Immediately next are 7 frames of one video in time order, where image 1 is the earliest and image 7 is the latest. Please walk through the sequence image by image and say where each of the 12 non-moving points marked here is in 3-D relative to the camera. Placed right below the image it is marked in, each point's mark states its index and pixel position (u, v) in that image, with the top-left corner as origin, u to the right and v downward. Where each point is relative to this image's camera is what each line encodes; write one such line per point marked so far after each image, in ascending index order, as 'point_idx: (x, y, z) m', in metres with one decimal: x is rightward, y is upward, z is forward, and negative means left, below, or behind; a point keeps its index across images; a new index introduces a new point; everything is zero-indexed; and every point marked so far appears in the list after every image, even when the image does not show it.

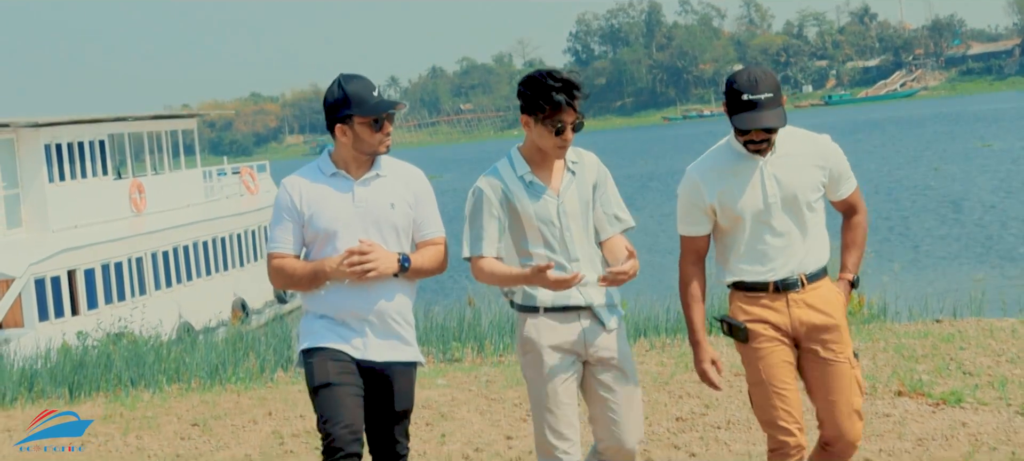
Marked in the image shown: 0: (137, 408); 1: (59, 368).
0: (-3.2, -1.4, +10.5) m
1: (-4.6, -1.4, +12.9) m
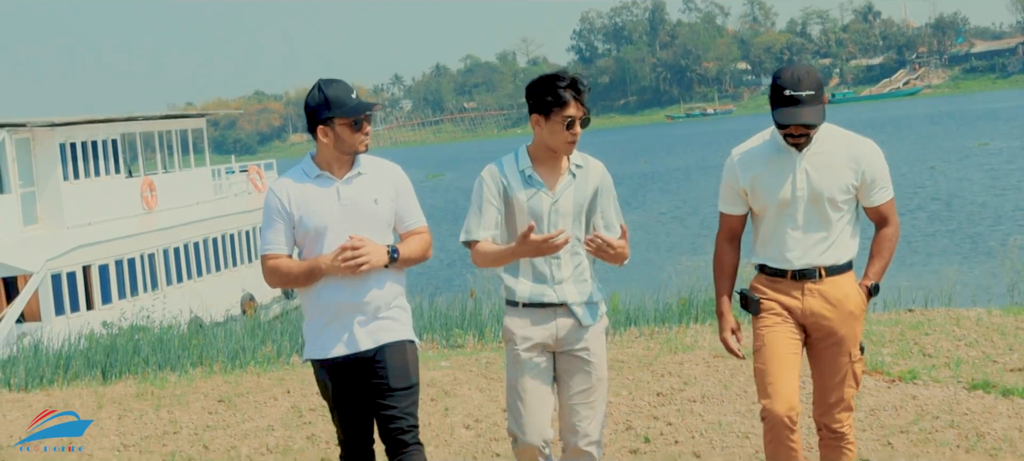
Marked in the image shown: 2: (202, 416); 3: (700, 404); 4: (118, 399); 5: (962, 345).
0: (-3.2, -1.4, +11.3) m
1: (-4.6, -1.3, +13.7) m
2: (-2.5, -1.4, +9.8) m
3: (+1.5, -1.4, +10.2) m
4: (-3.4, -1.4, +10.6) m
5: (+3.8, -1.0, +10.3) m
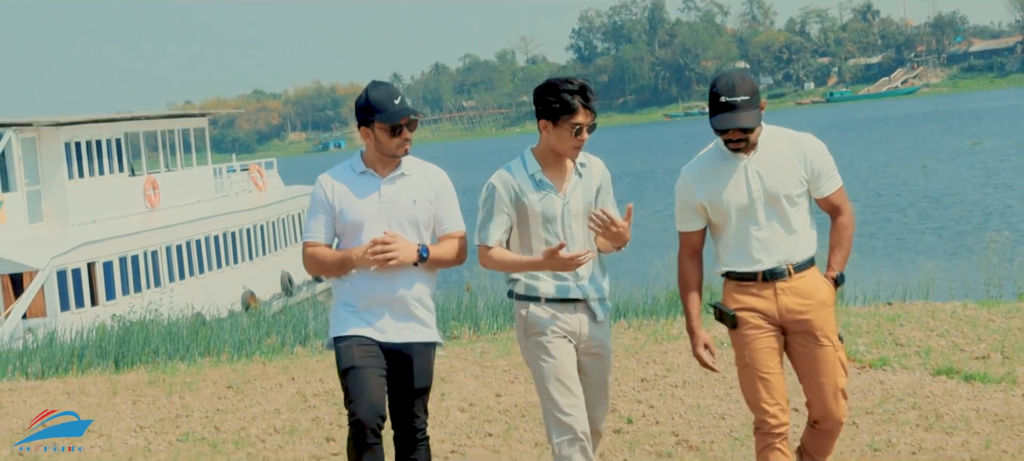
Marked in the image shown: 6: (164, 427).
0: (-3.2, -1.3, +11.8) m
1: (-4.7, -1.3, +14.2) m
2: (-2.5, -1.4, +10.3) m
3: (+1.5, -1.4, +10.7) m
4: (-3.4, -1.4, +11.1) m
5: (+3.7, -0.9, +10.8) m
6: (-2.7, -1.5, +9.5) m
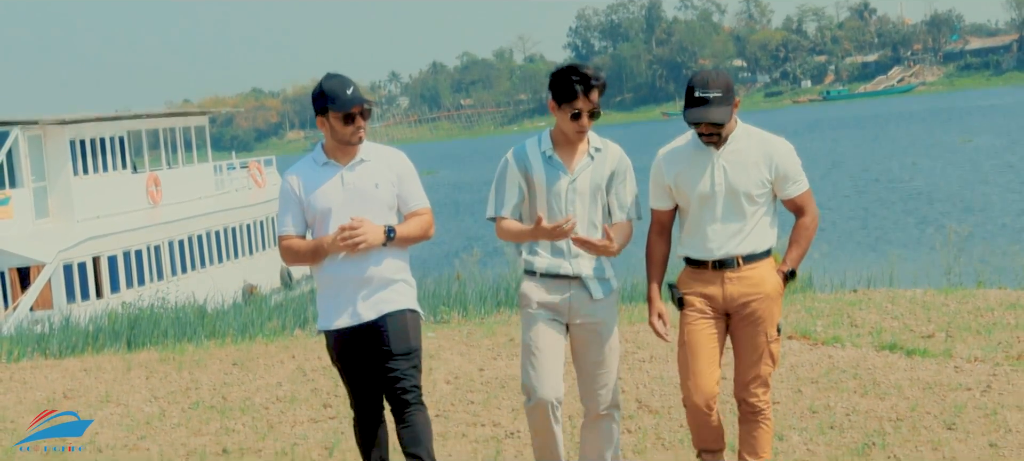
0: (-3.4, -1.3, +12.6) m
1: (-4.9, -1.2, +15.0) m
2: (-2.7, -1.3, +11.1) m
3: (+1.3, -1.3, +11.5) m
4: (-3.6, -1.3, +11.9) m
5: (+3.6, -0.8, +11.7) m
6: (-2.8, -1.4, +10.3) m
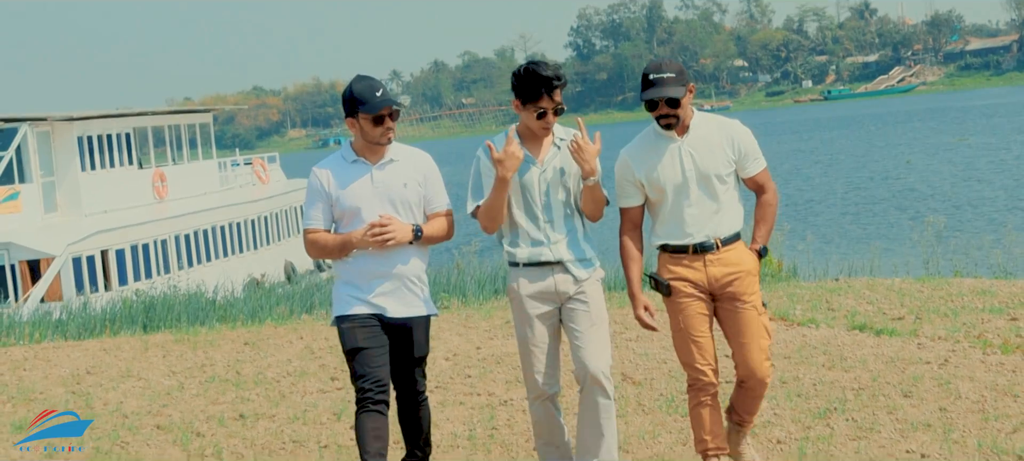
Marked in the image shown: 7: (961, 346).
0: (-3.4, -1.1, +13.3) m
1: (-4.9, -1.1, +15.7) m
2: (-2.7, -1.2, +11.8) m
3: (+1.3, -1.2, +12.2) m
4: (-3.6, -1.2, +12.6) m
5: (+3.5, -0.7, +12.3) m
6: (-2.9, -1.3, +11.0) m
7: (+3.9, -1.0, +10.6) m
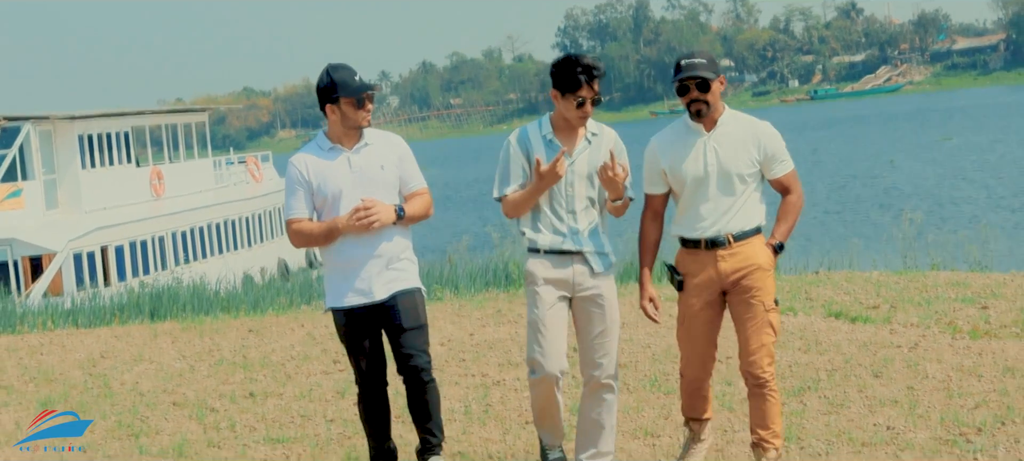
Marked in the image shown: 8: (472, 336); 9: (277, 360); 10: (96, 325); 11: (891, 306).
0: (-3.5, -1.1, +13.7) m
1: (-5.0, -1.0, +16.1) m
2: (-2.8, -1.1, +12.2) m
3: (+1.2, -1.1, +12.7) m
4: (-3.7, -1.1, +13.0) m
5: (+3.4, -0.7, +12.8) m
6: (-3.0, -1.2, +11.4) m
7: (+3.8, -0.9, +11.1) m
8: (-0.4, -1.2, +12.9) m
9: (-2.2, -1.2, +11.1) m
10: (-5.4, -1.3, +15.6) m
11: (+3.8, -0.8, +12.3) m
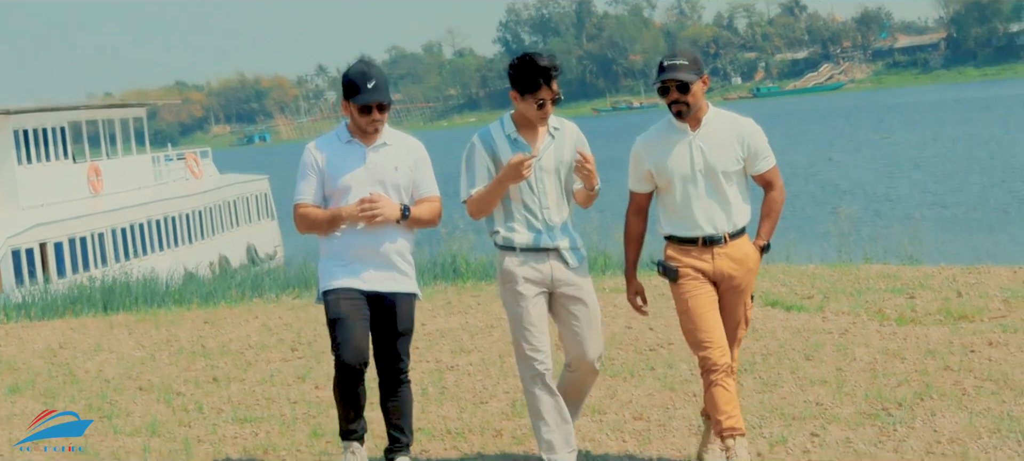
0: (-4.1, -1.0, +14.0) m
1: (-5.7, -0.9, +16.3) m
2: (-3.3, -1.1, +12.5) m
3: (+0.7, -1.1, +13.1) m
4: (-4.3, -1.0, +13.3) m
5: (+2.9, -0.6, +13.4) m
6: (-3.4, -1.1, +11.7) m
7: (+3.3, -0.9, +11.7) m
8: (-1.0, -1.1, +13.2) m
9: (-2.6, -1.2, +11.4) m
10: (-6.1, -1.2, +15.7) m
11: (+3.3, -0.7, +12.8) m
